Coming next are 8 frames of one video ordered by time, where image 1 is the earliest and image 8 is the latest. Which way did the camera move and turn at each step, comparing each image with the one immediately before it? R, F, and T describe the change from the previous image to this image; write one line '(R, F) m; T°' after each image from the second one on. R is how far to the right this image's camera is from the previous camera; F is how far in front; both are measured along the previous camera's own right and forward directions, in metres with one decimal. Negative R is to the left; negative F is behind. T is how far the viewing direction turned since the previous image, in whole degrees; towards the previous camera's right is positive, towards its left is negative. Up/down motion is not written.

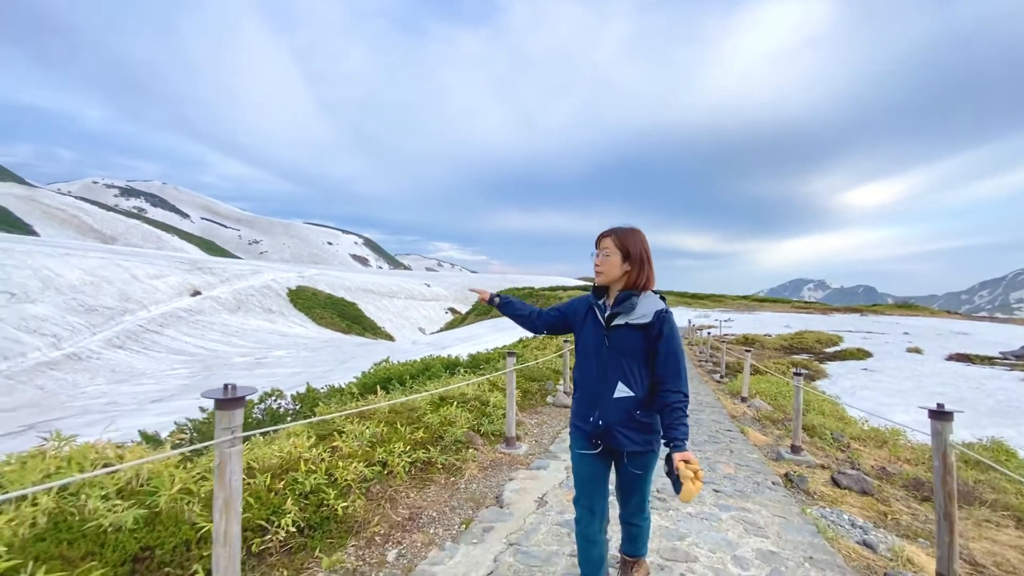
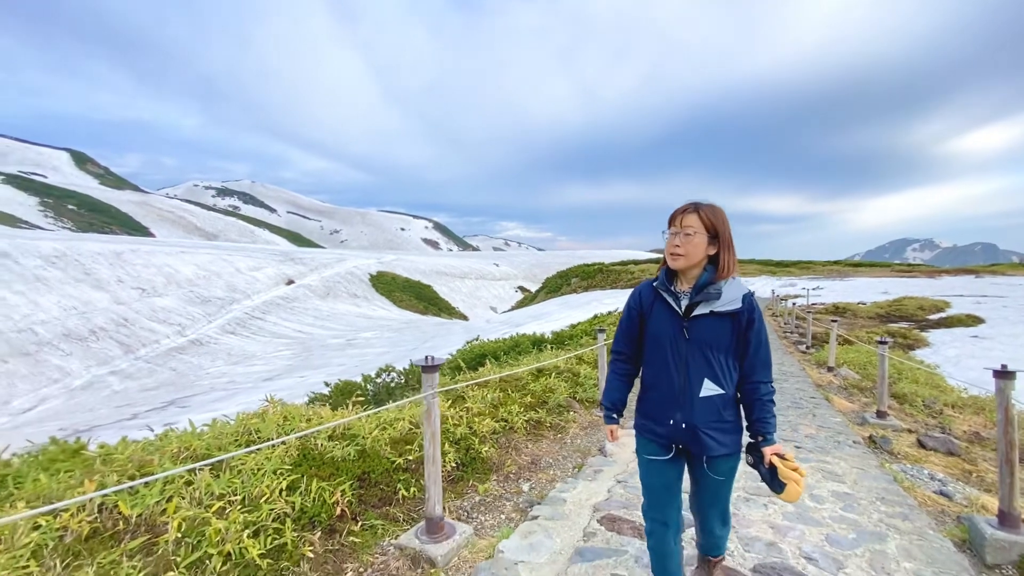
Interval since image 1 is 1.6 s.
(-0.3, -0.9) m; -8°
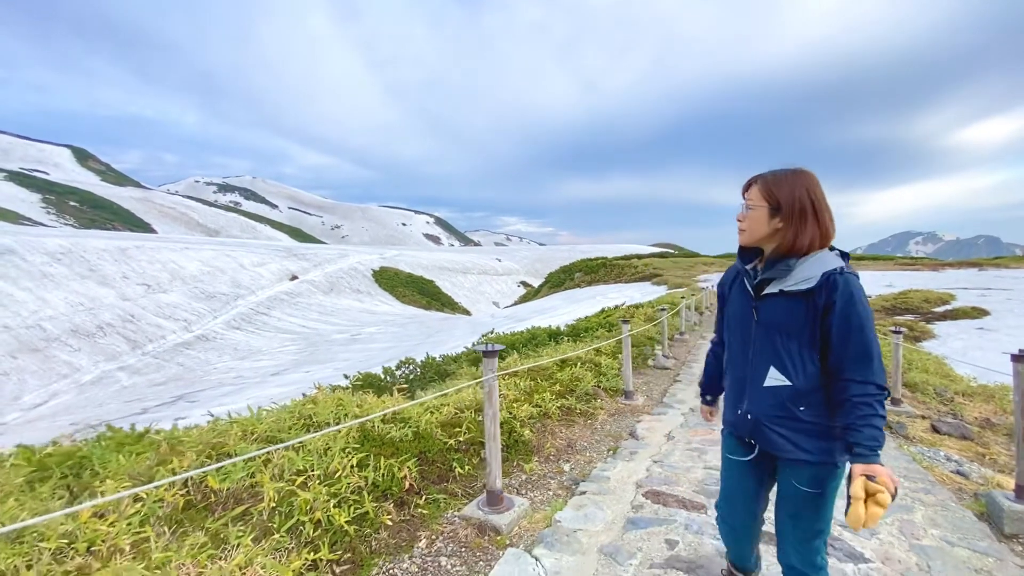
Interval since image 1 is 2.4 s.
(-0.4, -0.3) m; 0°
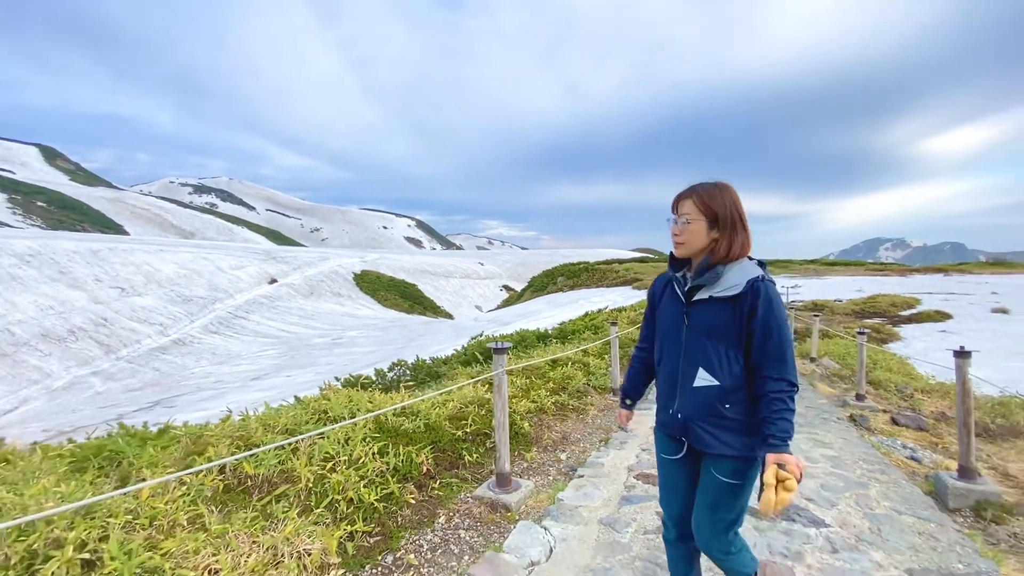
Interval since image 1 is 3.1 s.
(-0.2, -0.4) m; +2°
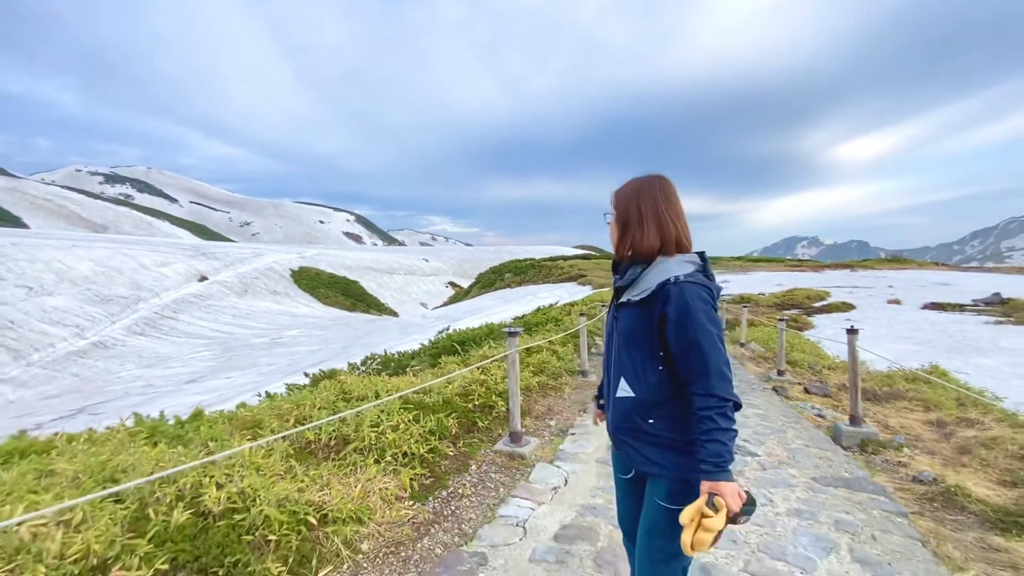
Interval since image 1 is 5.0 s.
(-0.7, -1.0) m; +7°
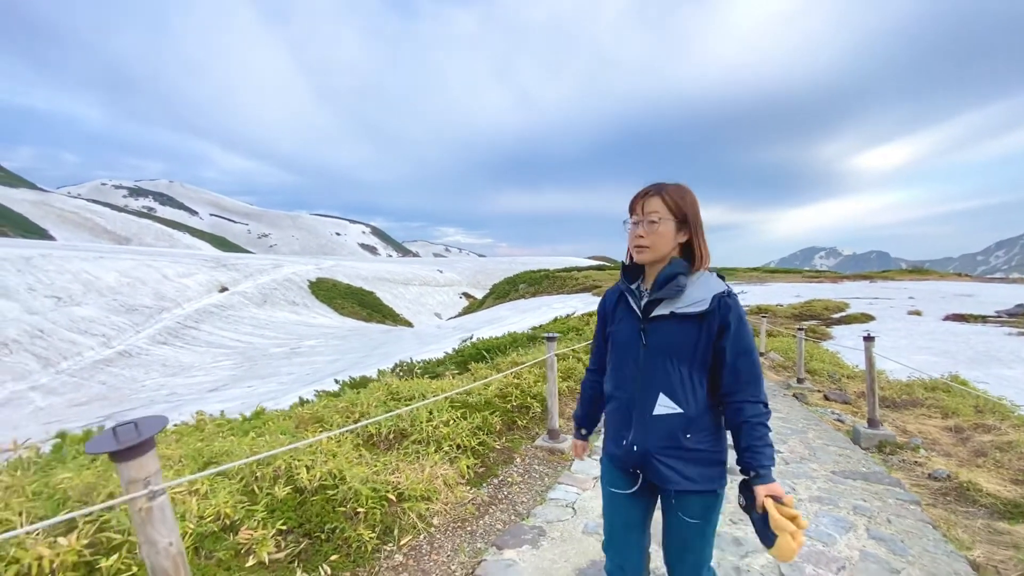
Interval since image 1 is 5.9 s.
(-0.3, -0.5) m; -2°
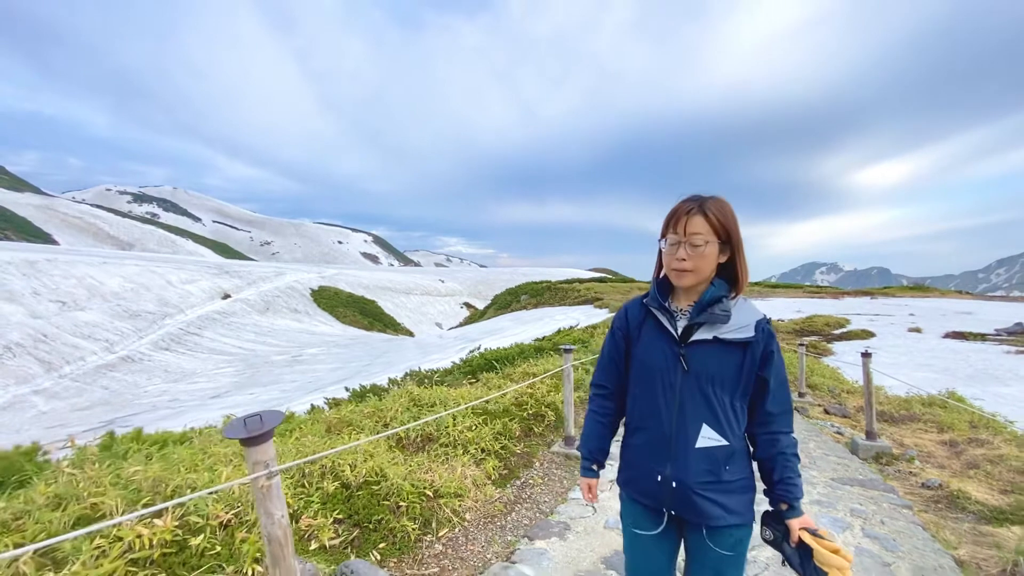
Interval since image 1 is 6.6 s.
(-0.2, -0.4) m; 0°
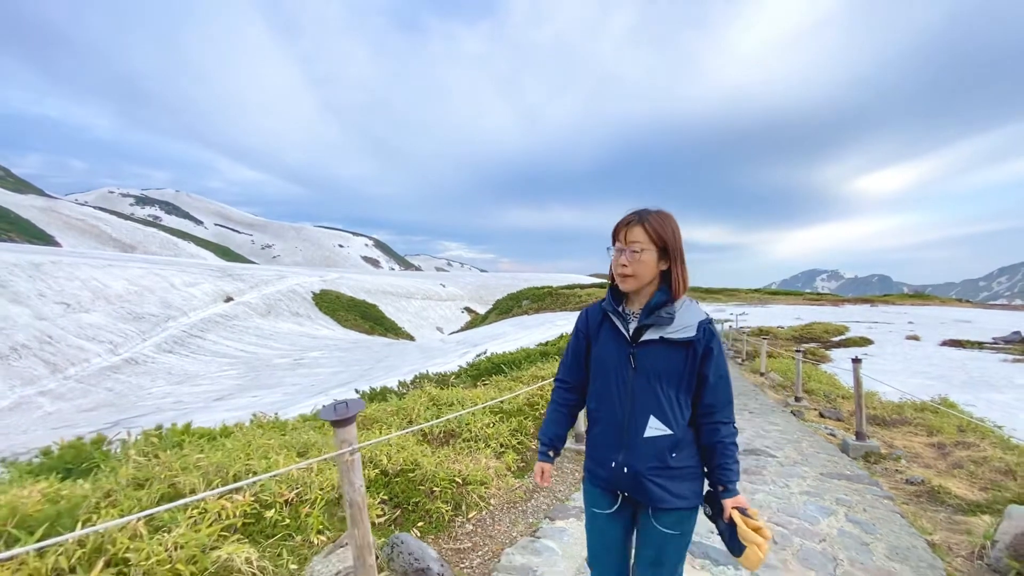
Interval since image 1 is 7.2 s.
(-0.2, -0.5) m; 0°
